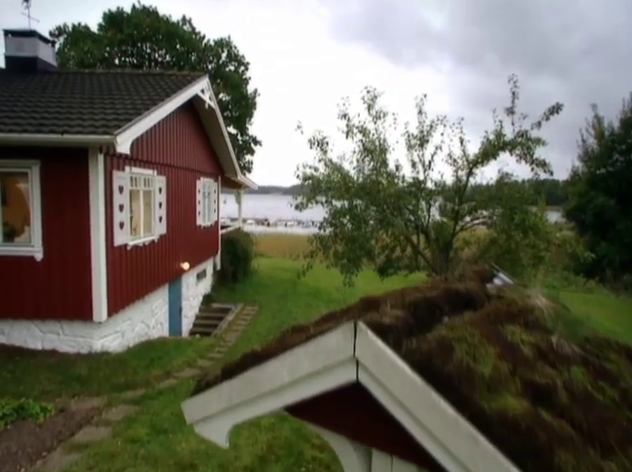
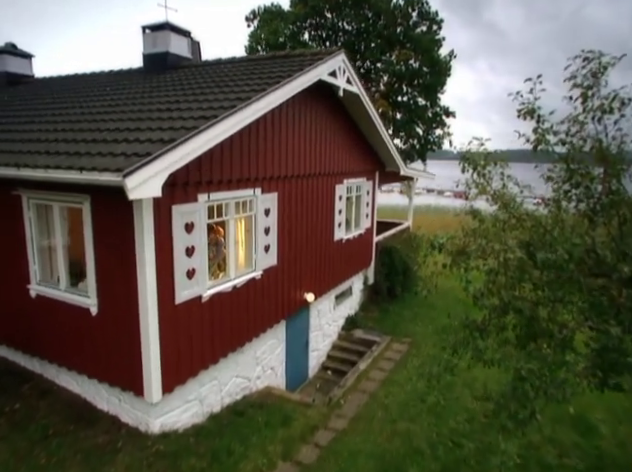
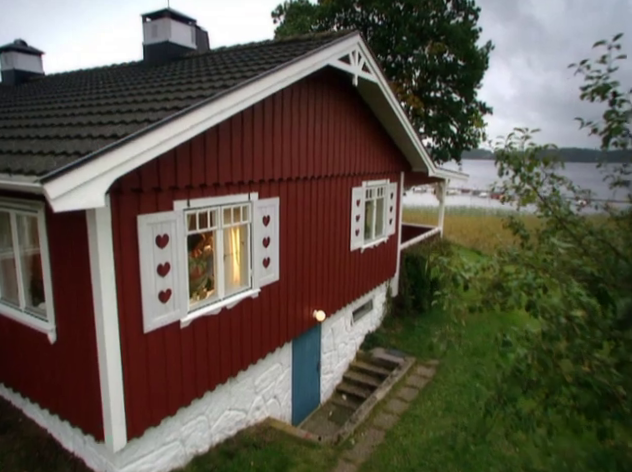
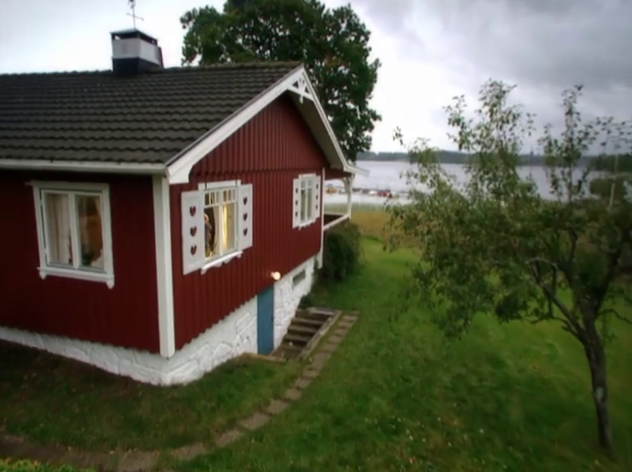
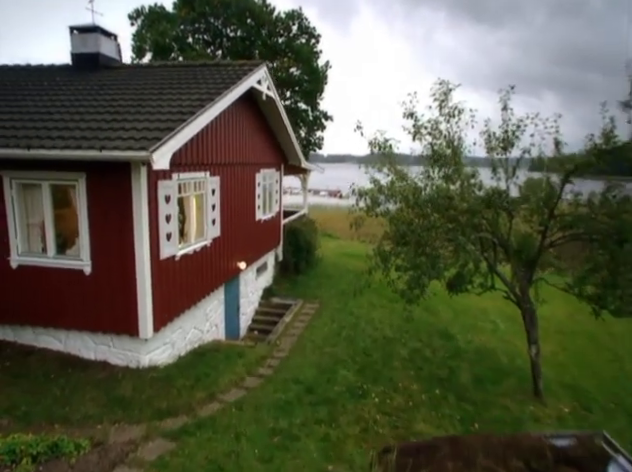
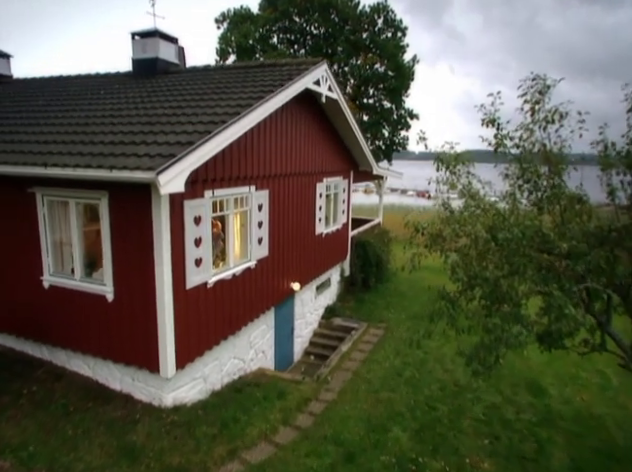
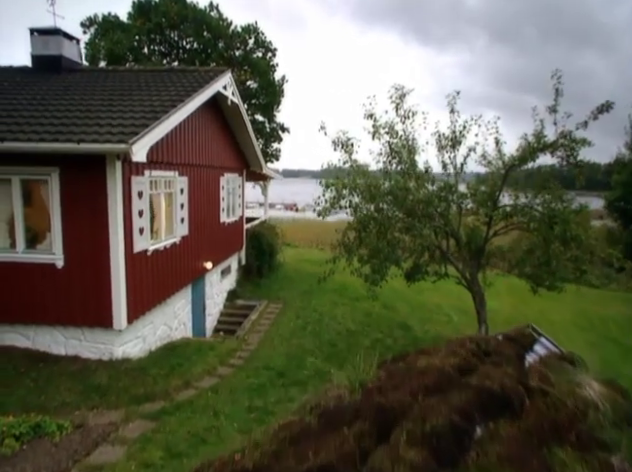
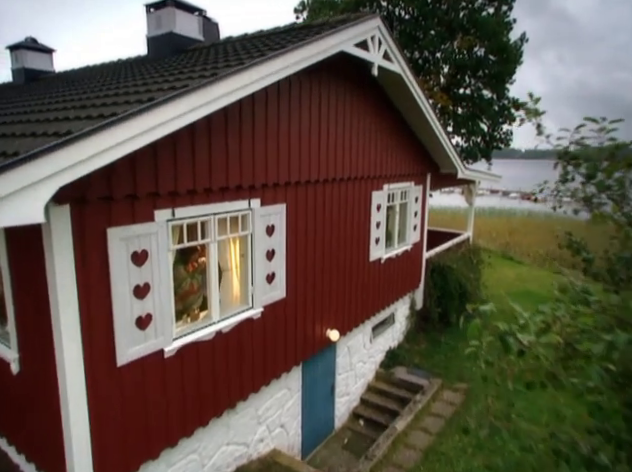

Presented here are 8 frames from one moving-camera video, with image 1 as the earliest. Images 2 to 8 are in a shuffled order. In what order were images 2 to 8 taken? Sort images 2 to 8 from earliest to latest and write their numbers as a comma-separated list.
7, 5, 4, 6, 2, 3, 8
